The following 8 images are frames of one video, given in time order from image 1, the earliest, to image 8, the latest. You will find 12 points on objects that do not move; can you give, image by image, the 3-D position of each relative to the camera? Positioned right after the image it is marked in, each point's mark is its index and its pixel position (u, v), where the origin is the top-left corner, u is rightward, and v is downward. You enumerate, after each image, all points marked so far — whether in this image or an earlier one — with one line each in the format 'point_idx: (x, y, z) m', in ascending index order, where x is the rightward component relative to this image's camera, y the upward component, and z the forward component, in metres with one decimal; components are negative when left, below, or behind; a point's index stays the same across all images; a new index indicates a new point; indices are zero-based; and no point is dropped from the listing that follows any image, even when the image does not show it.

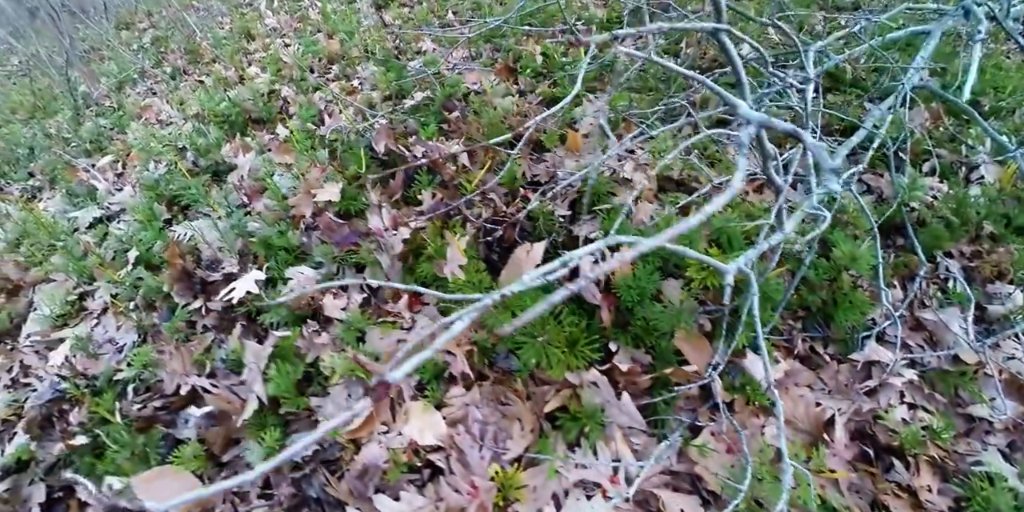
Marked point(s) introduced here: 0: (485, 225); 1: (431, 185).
0: (-0.1, +0.1, +2.8) m
1: (-0.4, +0.4, +2.9) m
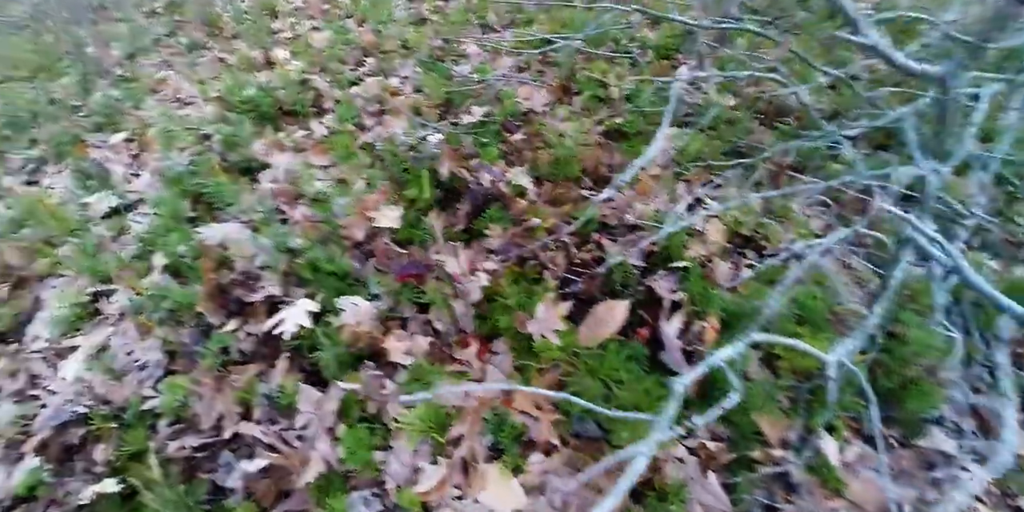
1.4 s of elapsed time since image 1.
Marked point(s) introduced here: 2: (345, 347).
0: (+0.3, -0.1, +2.6) m
1: (0.0, +0.2, +2.7) m
2: (-0.7, -0.4, +2.3) m
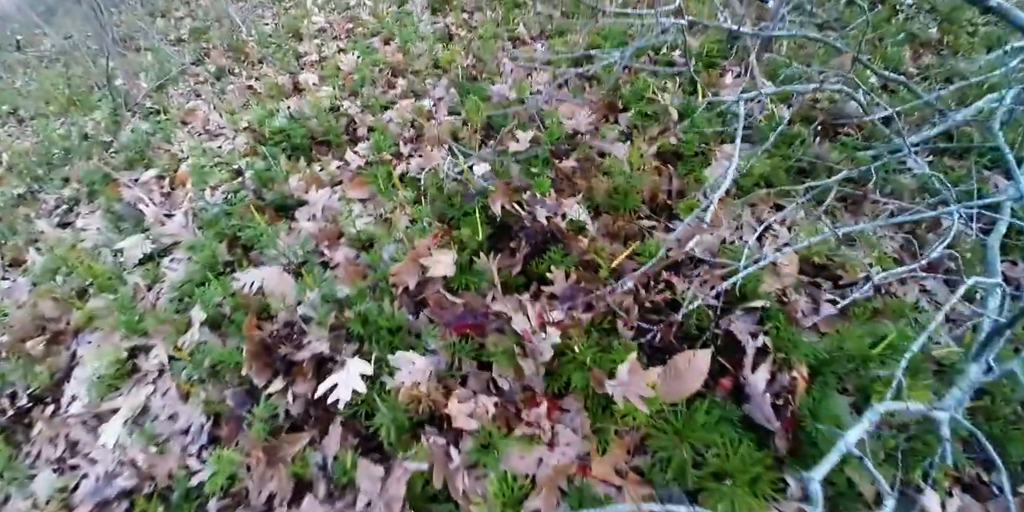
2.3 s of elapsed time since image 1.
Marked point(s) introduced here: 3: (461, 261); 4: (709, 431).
0: (+0.6, -0.3, +2.4) m
1: (+0.2, 0.0, +2.5) m
2: (-0.4, -0.6, +2.1) m
3: (-0.2, 0.0, +2.4) m
4: (+0.7, -0.7, +2.1) m
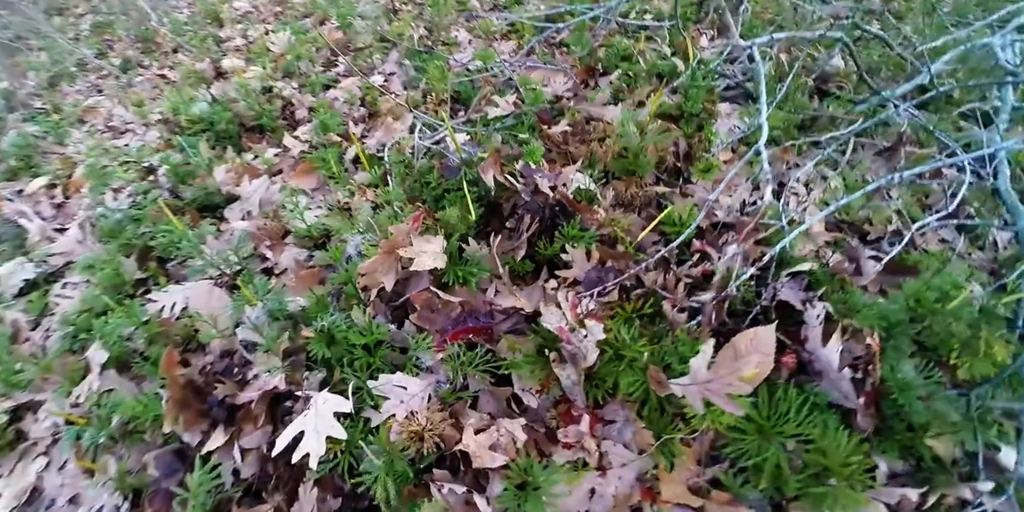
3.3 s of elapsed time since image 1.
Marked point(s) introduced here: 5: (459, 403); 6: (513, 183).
0: (+0.6, -0.2, +1.9) m
1: (+0.3, +0.1, +1.9) m
2: (-0.3, -0.5, +1.5) m
3: (-0.2, 0.0, +1.9) m
4: (+0.8, -0.5, +1.6) m
5: (-0.2, -0.4, +1.6) m
6: (0.0, +0.3, +2.1) m
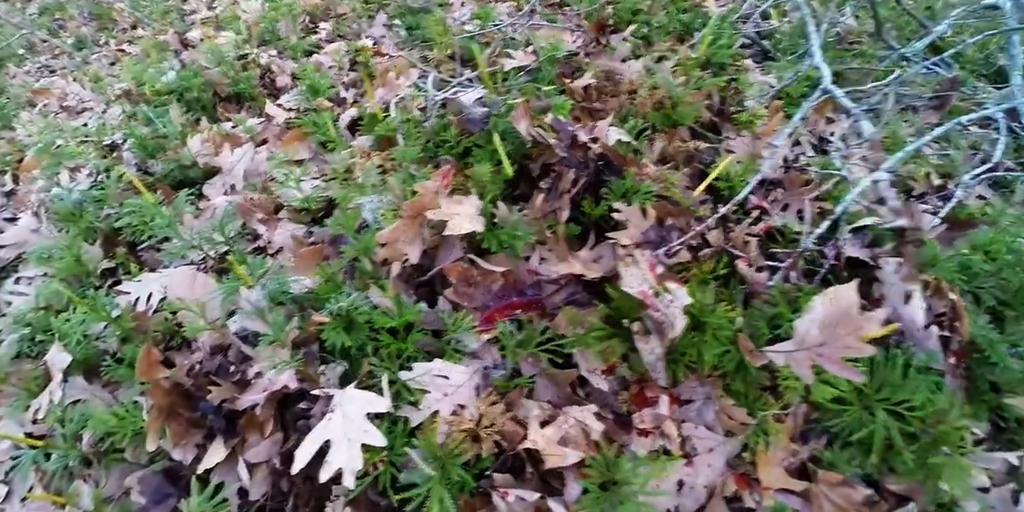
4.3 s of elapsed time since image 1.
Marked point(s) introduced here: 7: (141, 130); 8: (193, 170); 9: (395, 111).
0: (+0.7, 0.0, +1.6) m
1: (+0.4, +0.2, +1.7) m
2: (-0.2, -0.5, +1.2) m
3: (-0.1, +0.1, +1.6) m
4: (+1.0, -0.4, +1.3) m
5: (0.0, -0.3, +1.3) m
6: (+0.1, +0.4, +1.8) m
7: (-1.7, +0.6, +2.4) m
8: (-1.3, +0.3, +2.3) m
9: (-0.5, +0.6, +2.2) m
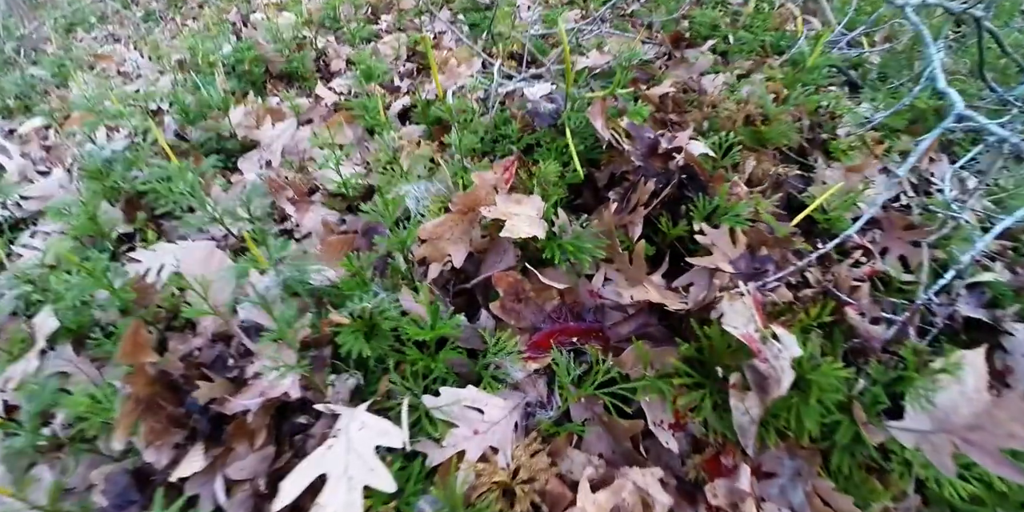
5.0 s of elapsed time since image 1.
0: (+0.9, -0.1, +1.3) m
1: (+0.5, +0.1, +1.4) m
2: (-0.1, -0.5, +1.0) m
3: (+0.1, +0.1, +1.3) m
4: (+1.1, -0.5, +1.0) m
5: (+0.1, -0.4, +1.1) m
6: (+0.3, +0.3, +1.6) m
7: (-1.4, +0.7, +2.3) m
8: (-1.1, +0.4, +2.1) m
9: (-0.2, +0.6, +2.0) m
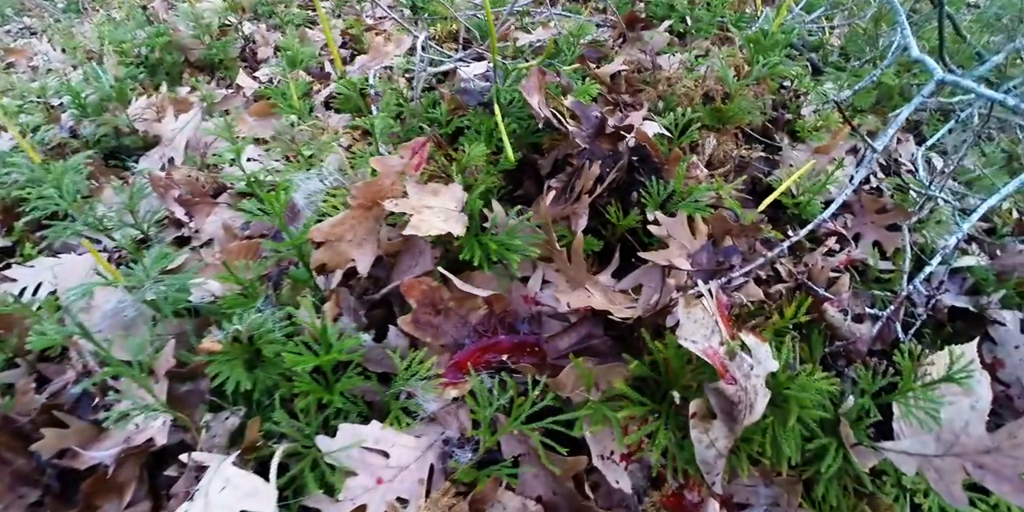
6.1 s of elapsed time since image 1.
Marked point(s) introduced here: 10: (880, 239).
0: (+0.7, -0.1, +1.1) m
1: (+0.4, +0.1, +1.2) m
2: (-0.2, -0.5, +0.7) m
3: (-0.1, +0.1, +1.1) m
4: (+0.9, -0.5, +0.9) m
5: (0.0, -0.4, +0.9) m
6: (+0.1, +0.3, +1.4) m
7: (-1.6, +0.6, +2.0) m
8: (-1.3, +0.4, +1.8) m
9: (-0.4, +0.6, +1.8) m
10: (+0.9, 0.0, +1.3) m
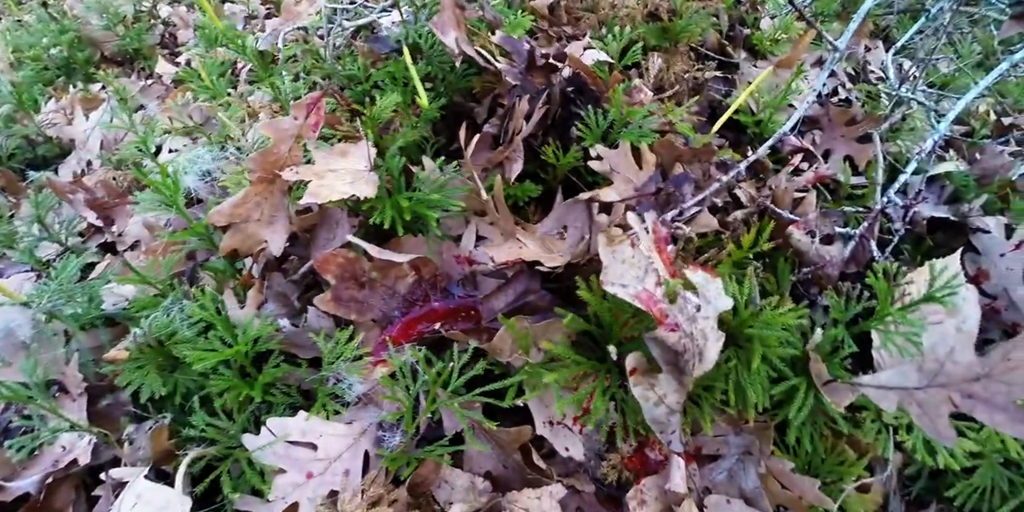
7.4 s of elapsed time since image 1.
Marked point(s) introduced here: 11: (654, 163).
0: (+0.6, +0.1, +1.0) m
1: (+0.2, +0.2, +1.1) m
2: (-0.3, -0.4, +0.7) m
3: (-0.2, +0.2, +1.0) m
4: (+0.9, -0.3, +0.8) m
5: (-0.1, -0.3, +0.8) m
6: (0.0, +0.4, +1.2) m
7: (-1.8, +0.6, +1.9) m
8: (-1.5, +0.4, +1.7) m
9: (-0.6, +0.6, +1.6) m
10: (+0.8, +0.2, +1.2) m
11: (+0.3, +0.2, +1.0) m
